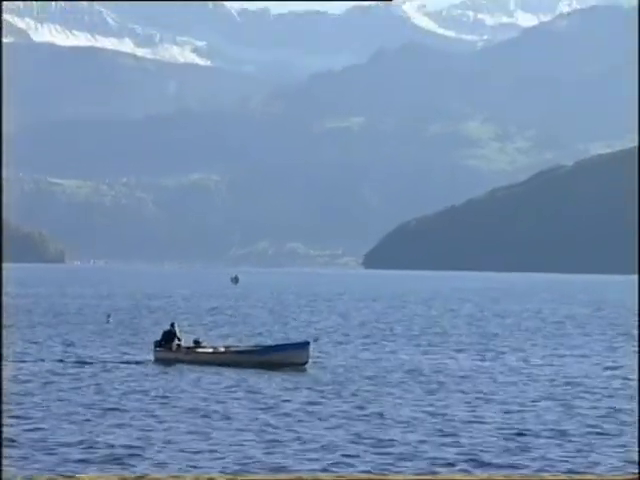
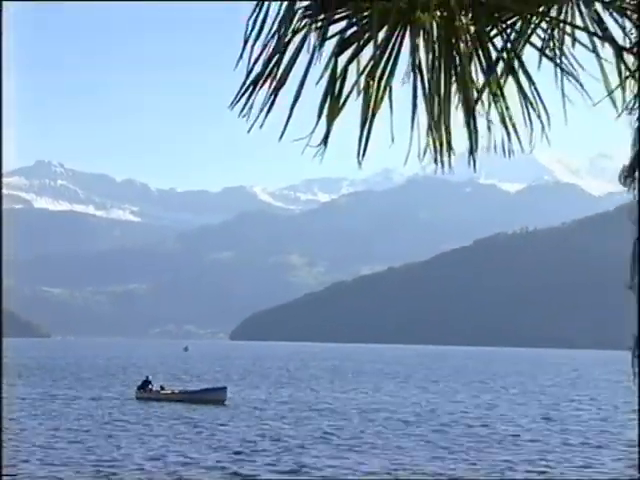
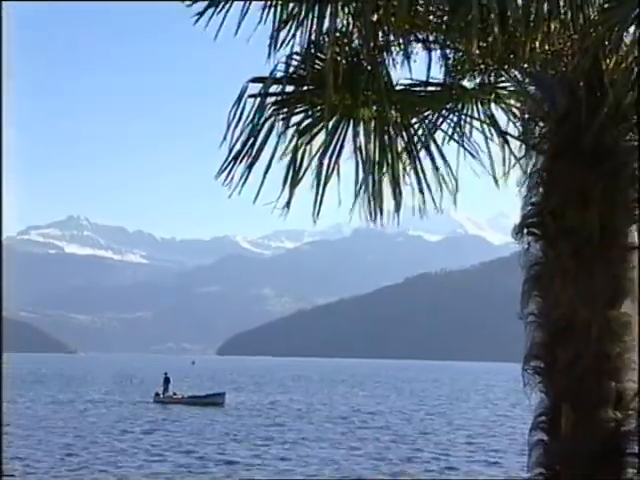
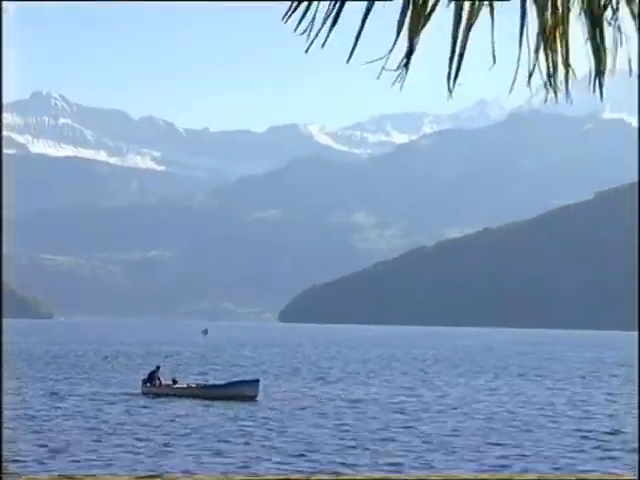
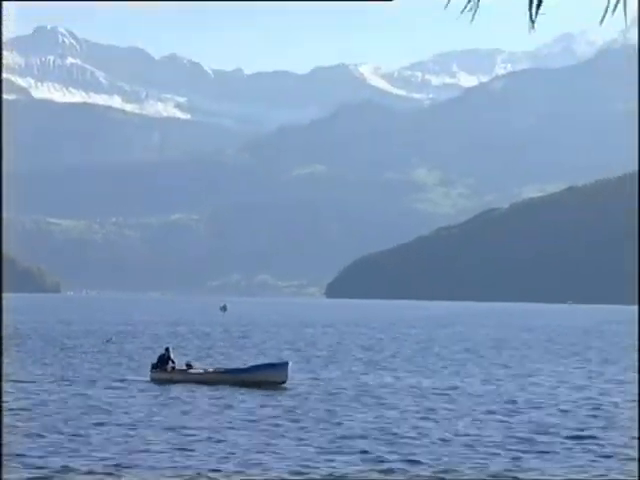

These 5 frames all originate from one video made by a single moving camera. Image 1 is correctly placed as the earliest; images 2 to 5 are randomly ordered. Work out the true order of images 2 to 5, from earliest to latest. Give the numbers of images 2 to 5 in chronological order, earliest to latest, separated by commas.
5, 4, 2, 3
